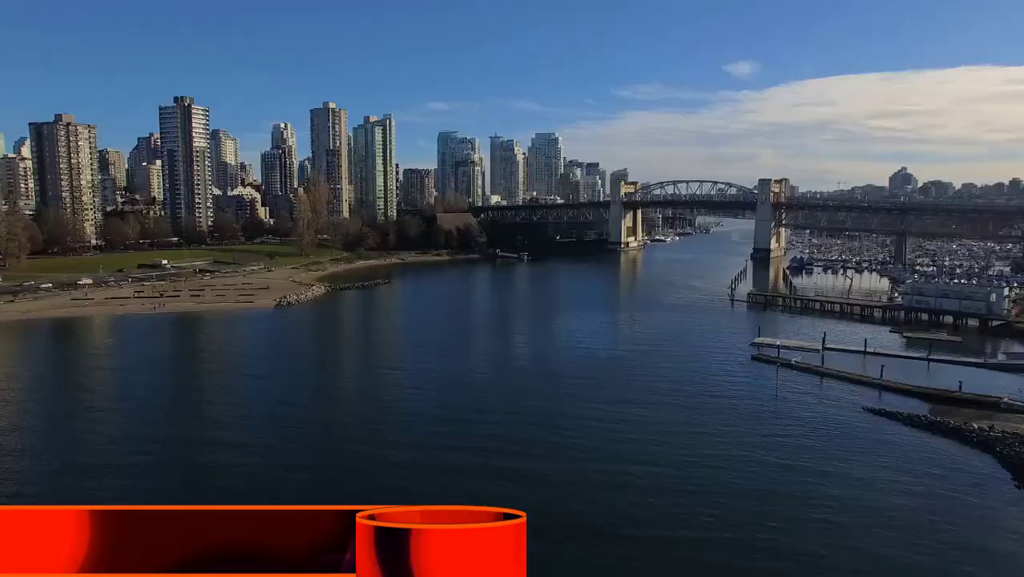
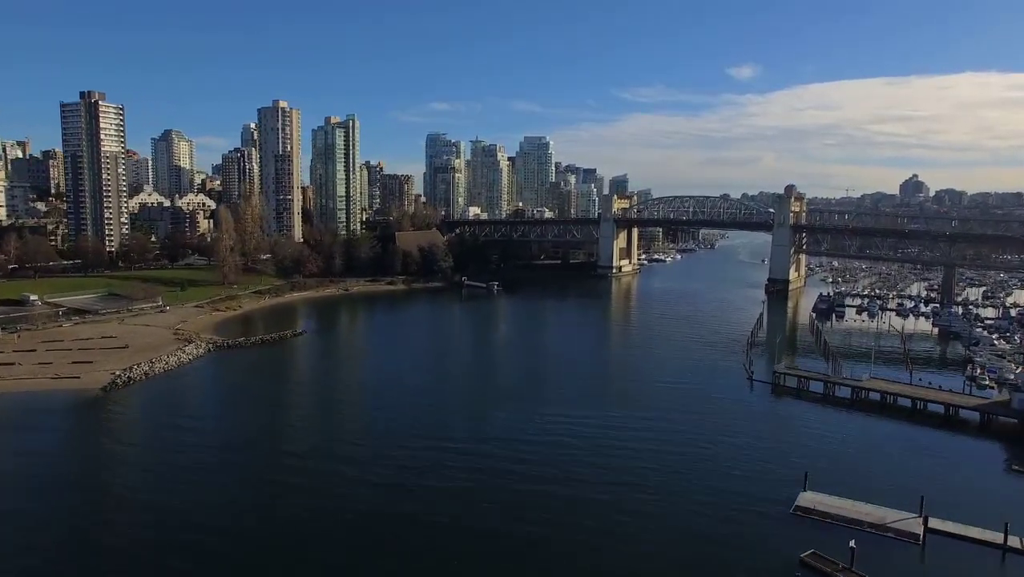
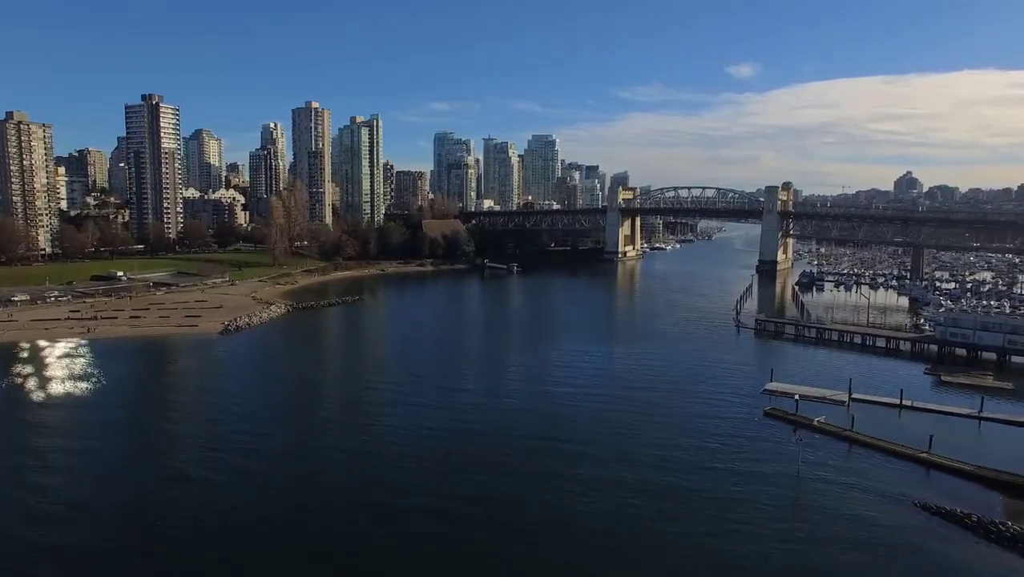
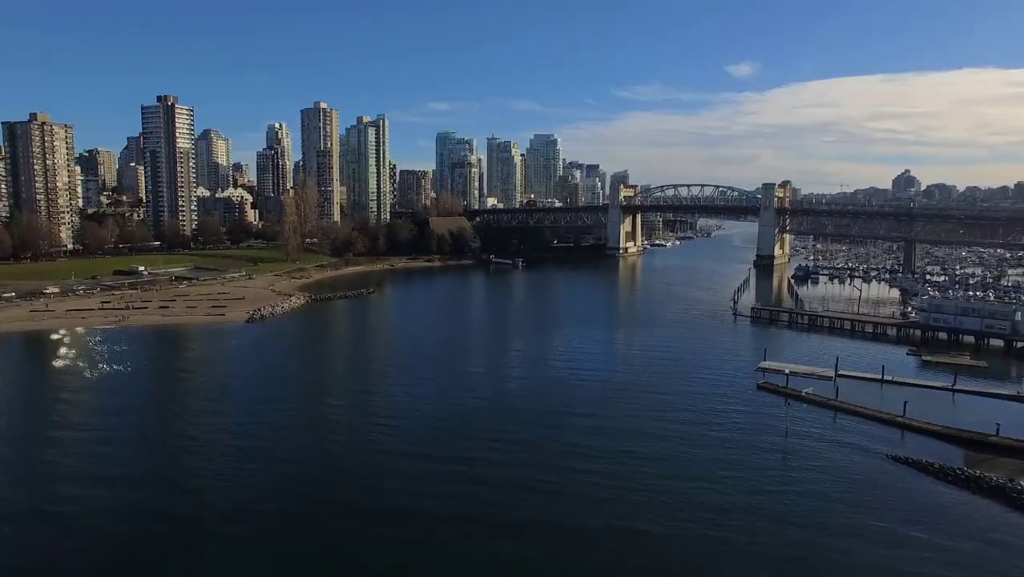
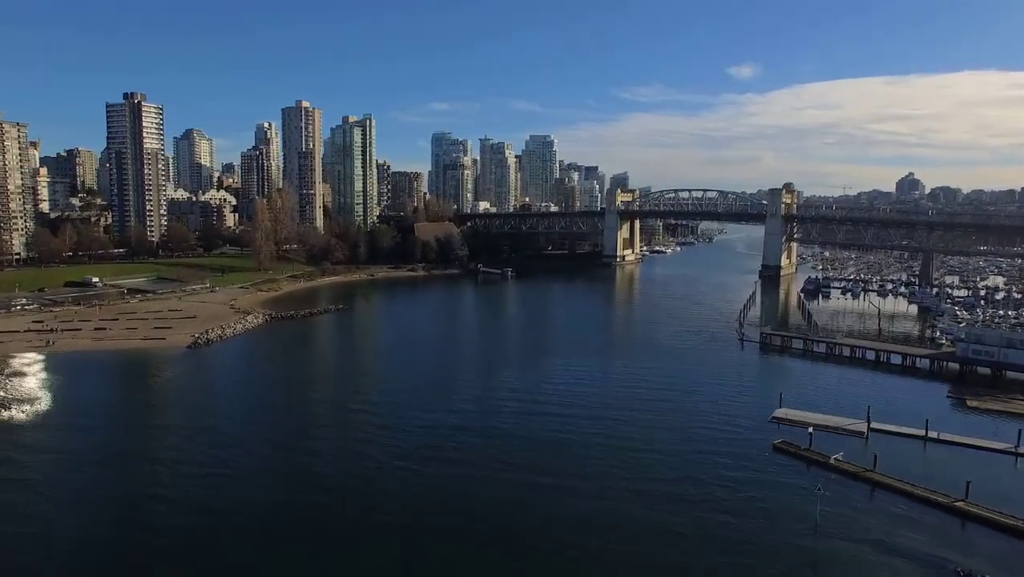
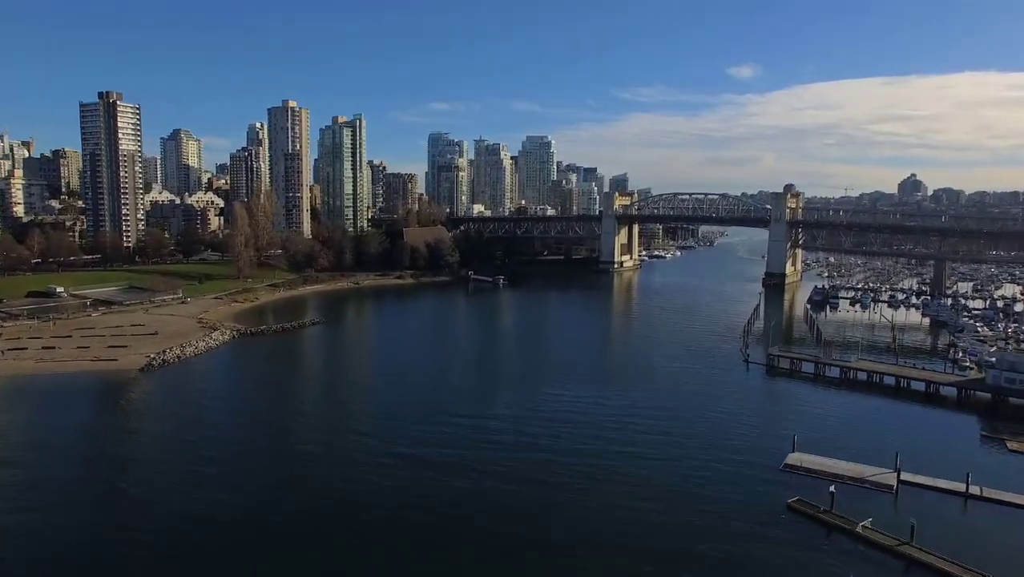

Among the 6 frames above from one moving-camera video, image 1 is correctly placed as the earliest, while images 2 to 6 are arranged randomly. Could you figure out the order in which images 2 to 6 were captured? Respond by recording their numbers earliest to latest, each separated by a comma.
4, 3, 5, 6, 2
